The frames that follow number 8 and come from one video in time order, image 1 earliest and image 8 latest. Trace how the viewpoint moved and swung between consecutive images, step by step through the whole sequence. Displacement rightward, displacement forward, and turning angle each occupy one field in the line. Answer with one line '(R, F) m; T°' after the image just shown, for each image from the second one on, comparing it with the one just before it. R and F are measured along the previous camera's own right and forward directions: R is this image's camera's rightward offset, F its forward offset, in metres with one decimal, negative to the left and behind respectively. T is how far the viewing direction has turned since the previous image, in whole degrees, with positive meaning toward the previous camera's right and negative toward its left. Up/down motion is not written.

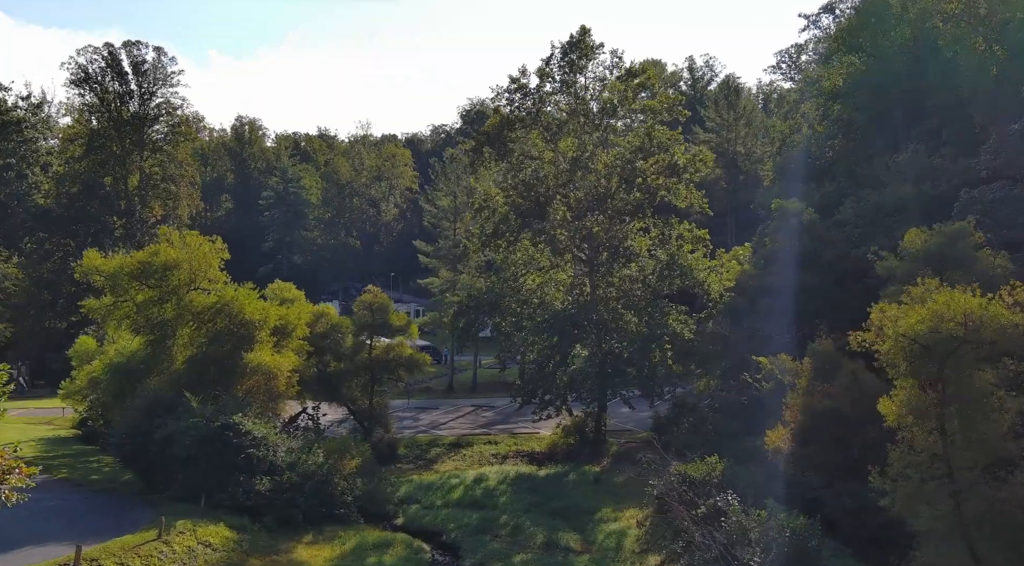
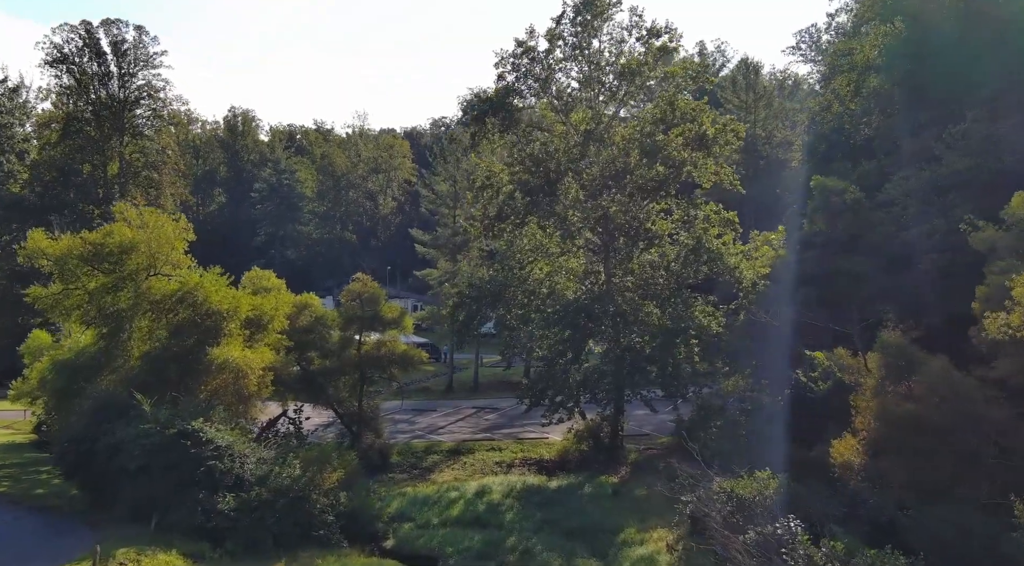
(-0.2, +4.6) m; 0°
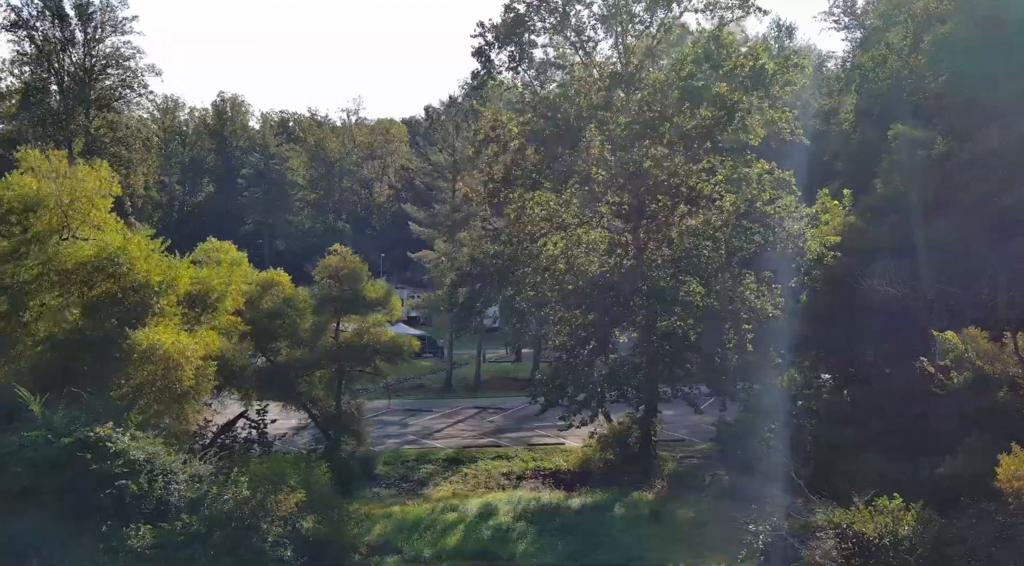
(-0.2, +6.7) m; 0°
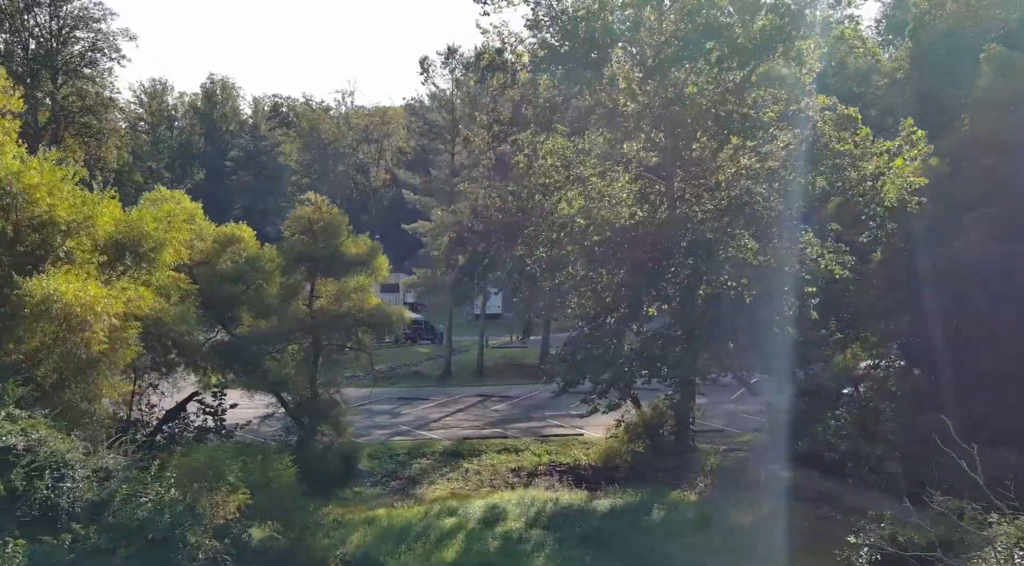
(-0.2, +5.4) m; 0°
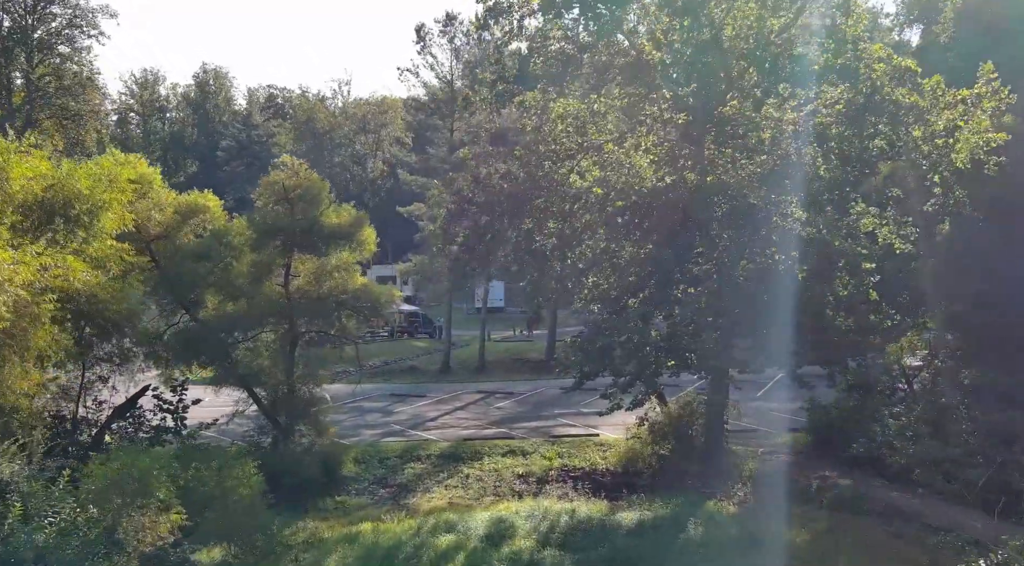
(-0.1, +3.5) m; 0°
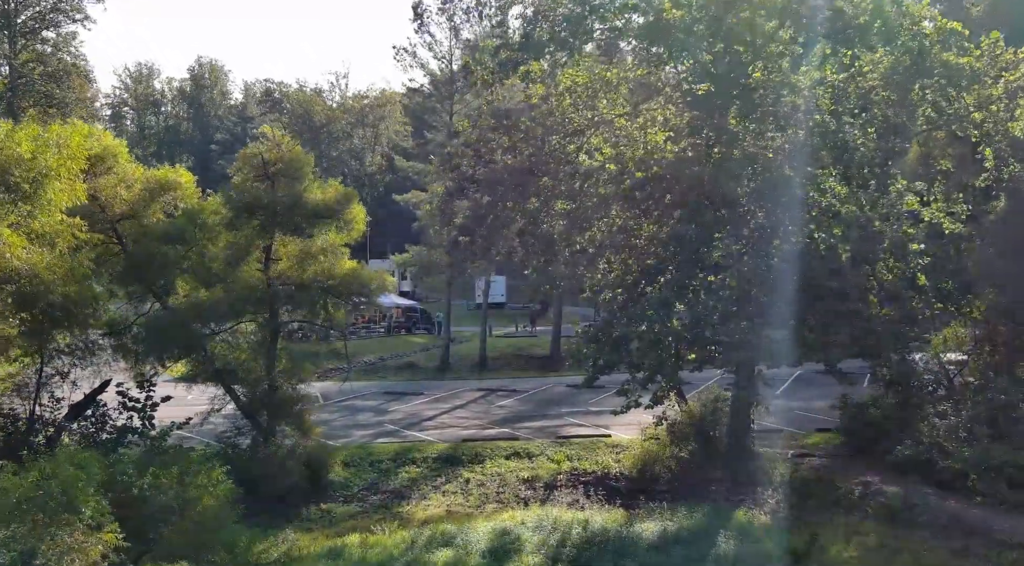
(-0.1, +2.2) m; 0°
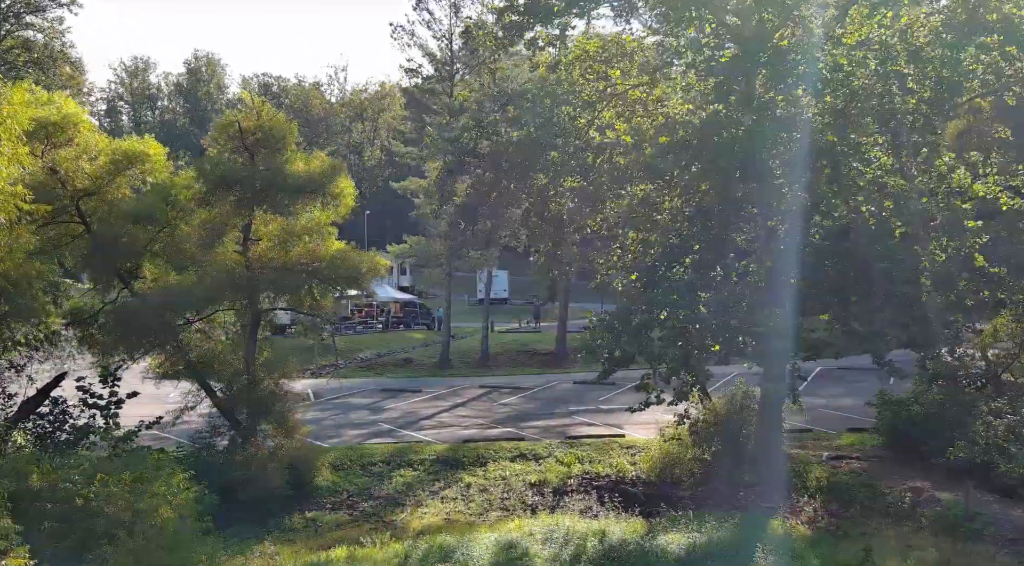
(-0.1, +2.0) m; 0°
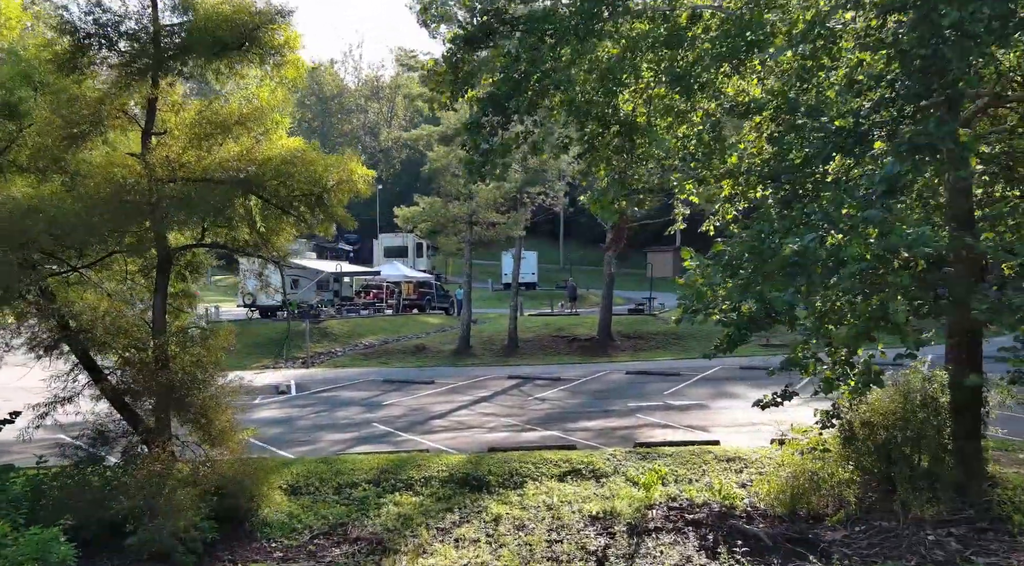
(-0.3, +6.7) m; -1°
